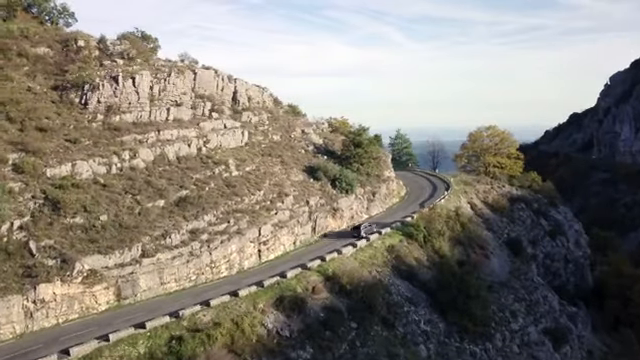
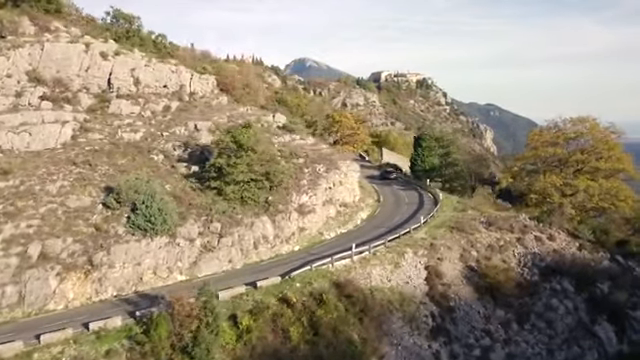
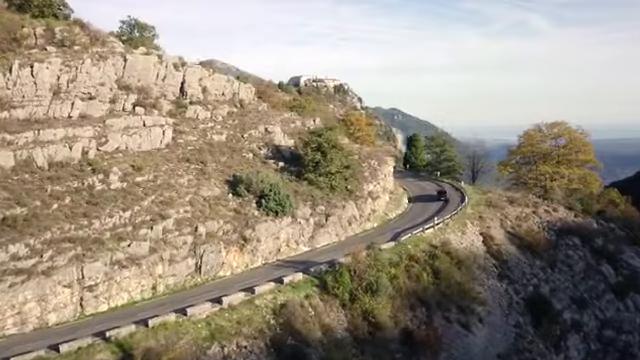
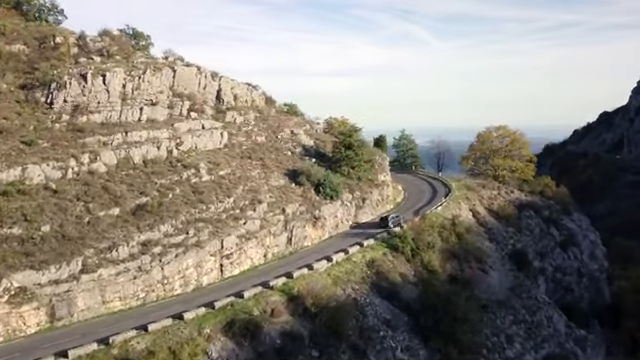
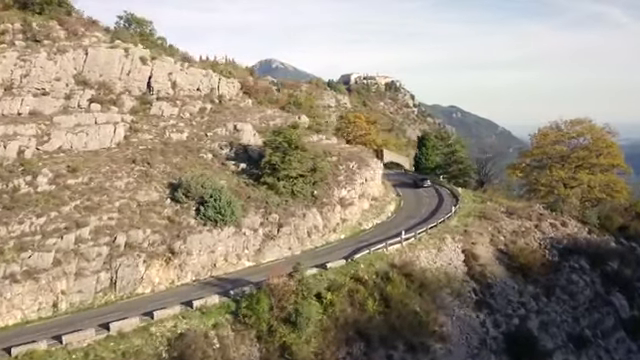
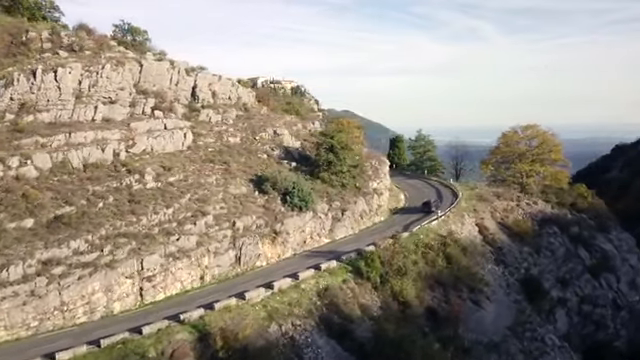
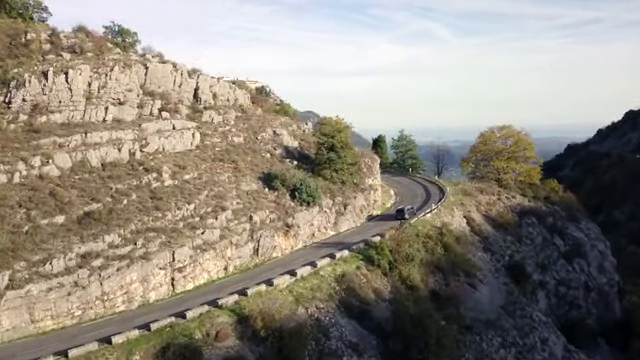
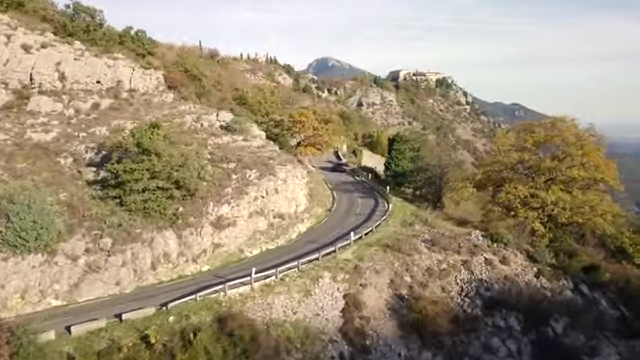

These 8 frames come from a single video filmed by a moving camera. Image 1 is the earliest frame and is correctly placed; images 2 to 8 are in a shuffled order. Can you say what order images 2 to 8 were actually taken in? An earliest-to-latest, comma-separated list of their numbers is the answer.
4, 7, 6, 3, 5, 2, 8
